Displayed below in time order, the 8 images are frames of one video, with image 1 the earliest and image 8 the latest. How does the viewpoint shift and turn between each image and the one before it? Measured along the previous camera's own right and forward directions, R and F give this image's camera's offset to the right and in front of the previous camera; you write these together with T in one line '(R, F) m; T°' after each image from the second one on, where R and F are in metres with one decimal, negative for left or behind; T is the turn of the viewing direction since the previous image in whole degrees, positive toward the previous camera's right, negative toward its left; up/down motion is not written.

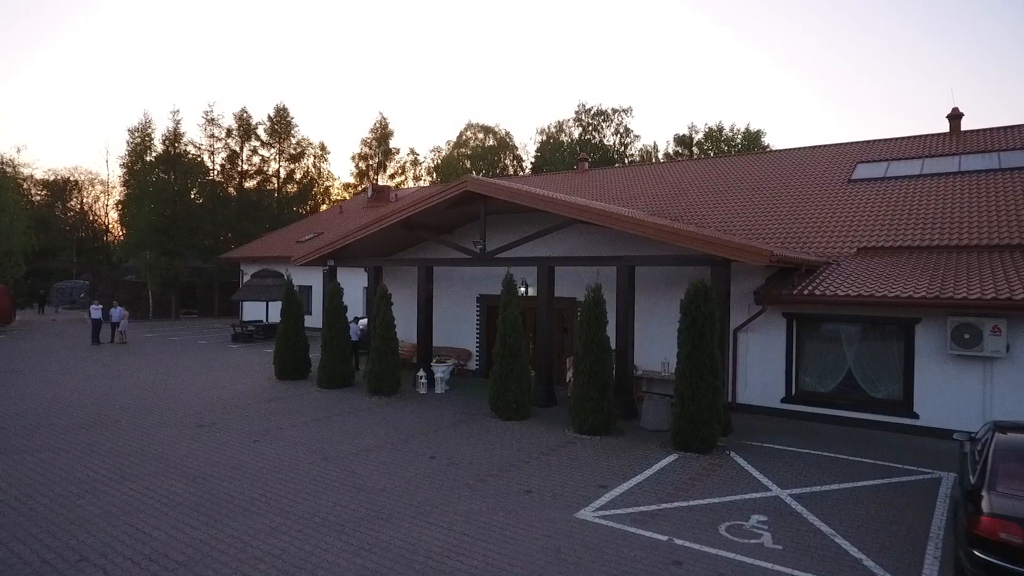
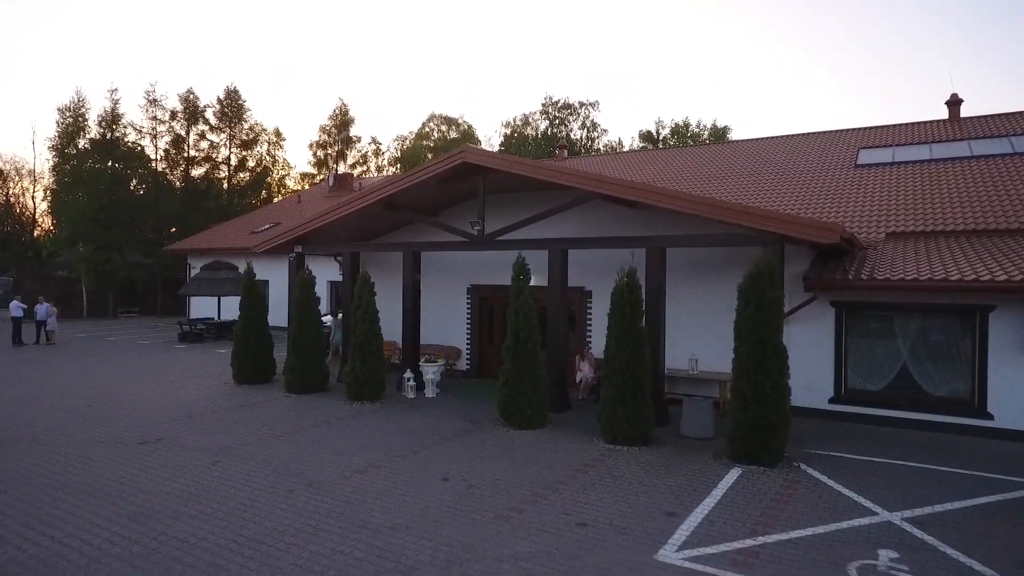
(-1.0, +1.9) m; +4°
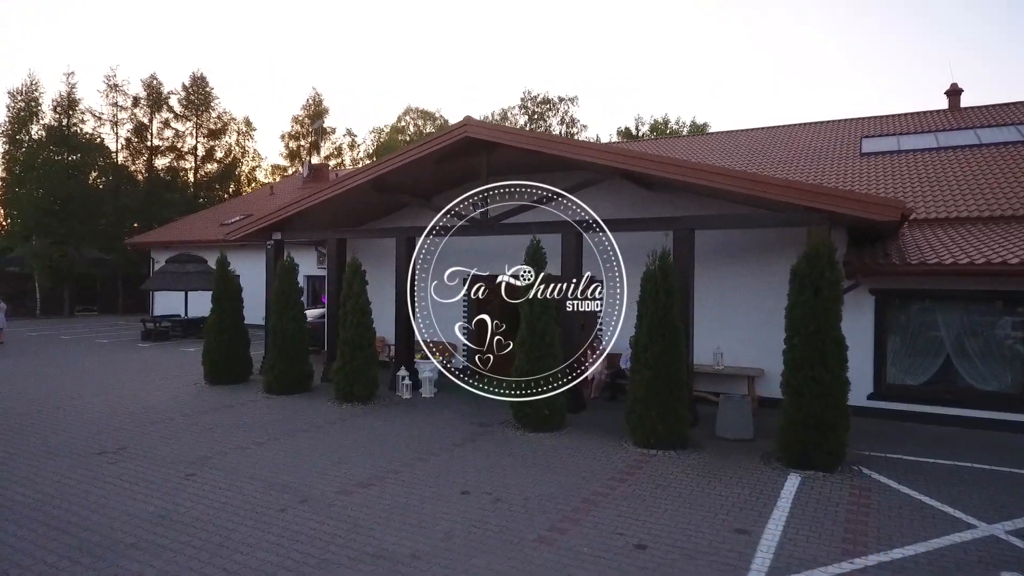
(-0.7, +1.2) m; +3°
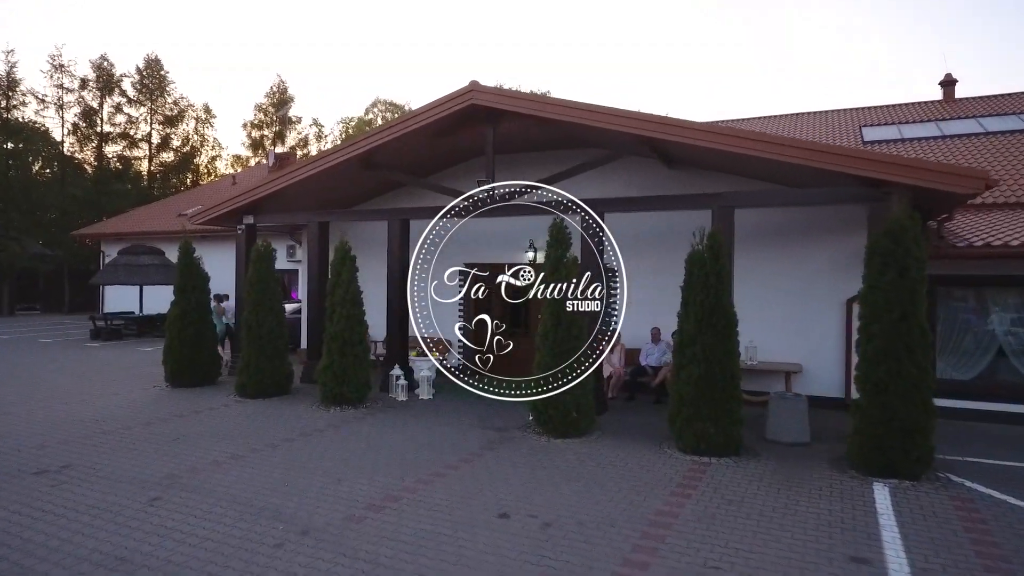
(-0.8, +1.3) m; +3°
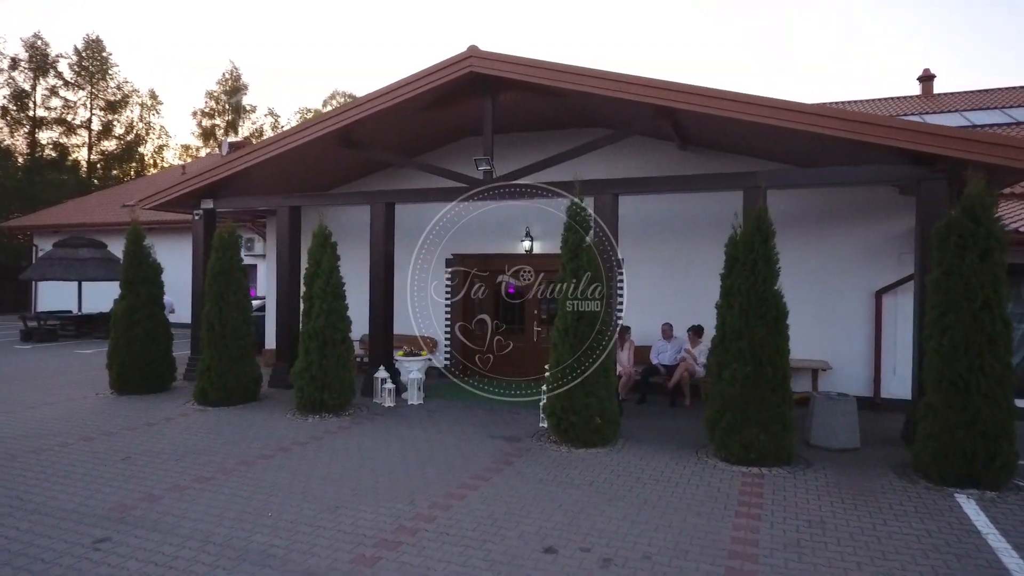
(-0.7, +1.1) m; +4°
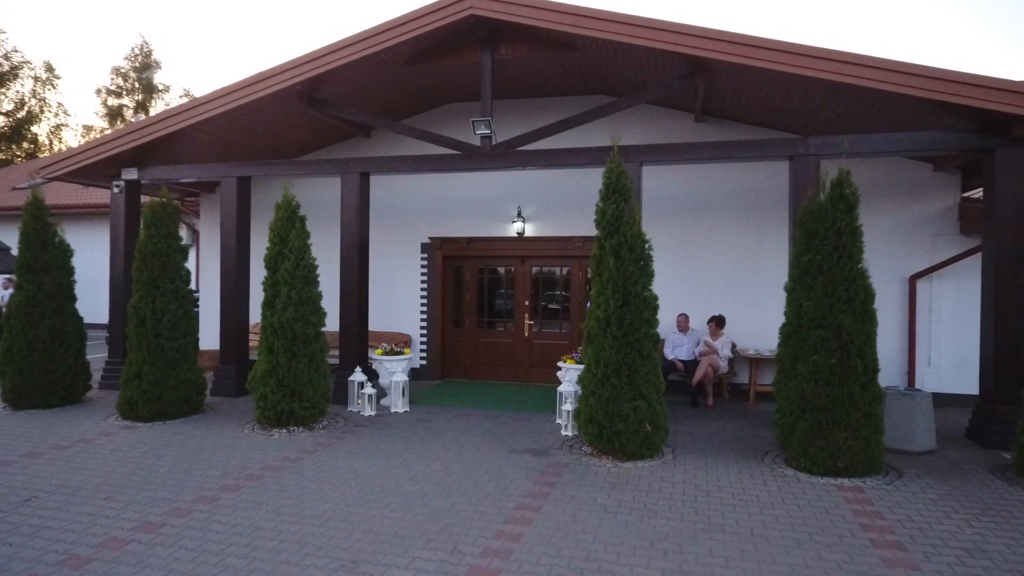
(-1.0, +1.4) m; +7°
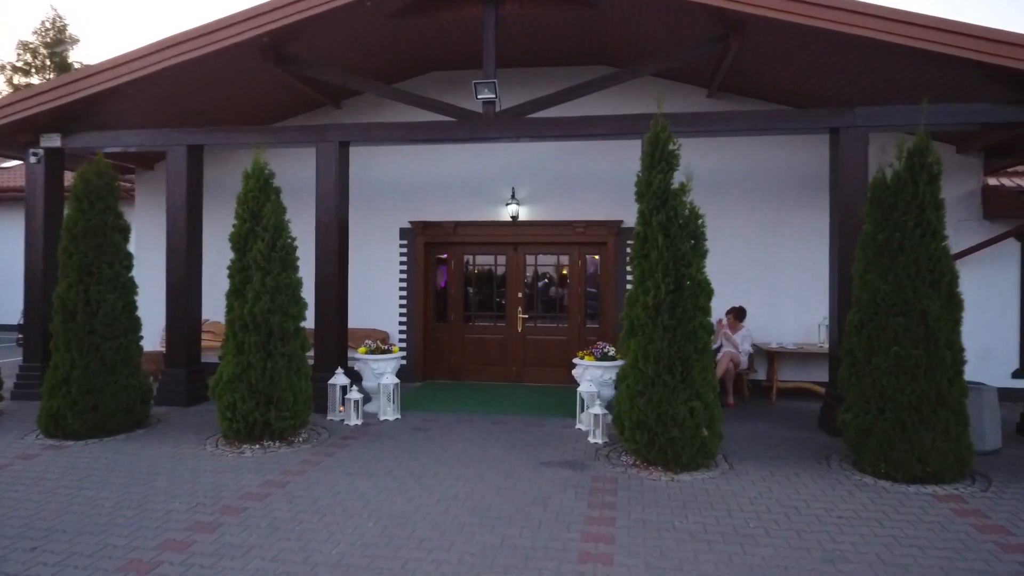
(-0.8, +1.0) m; +6°
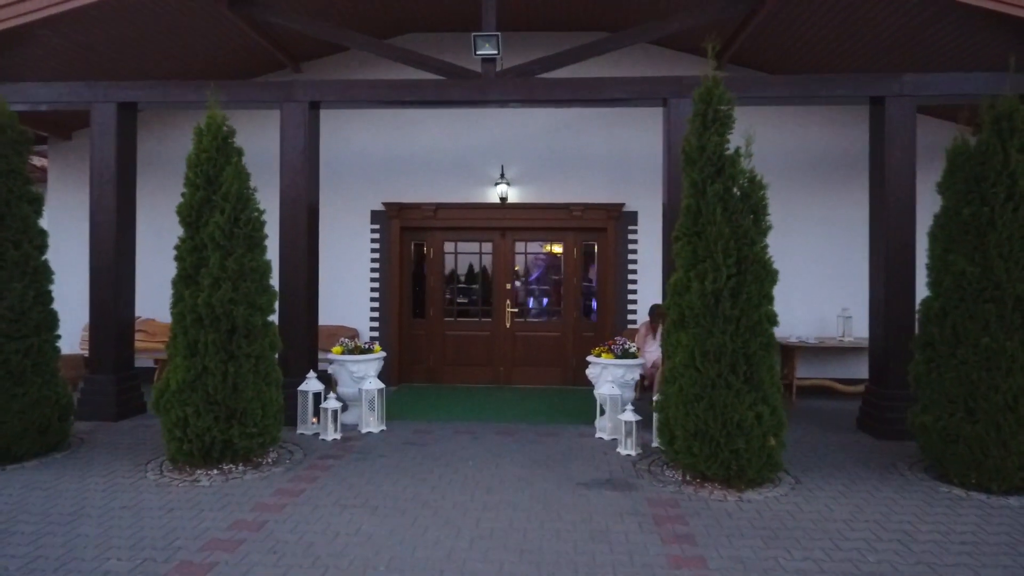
(-0.6, +1.0) m; +6°
